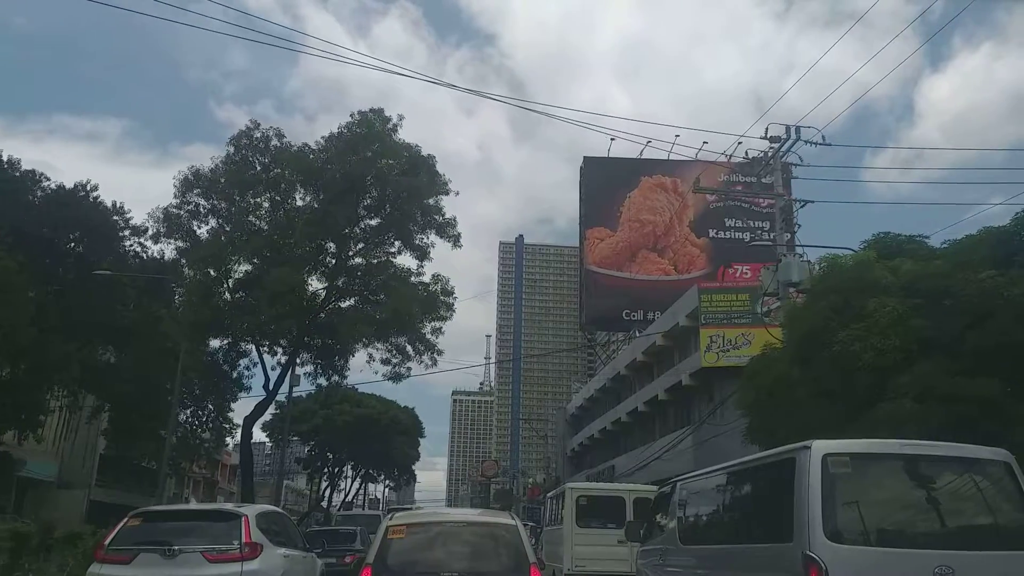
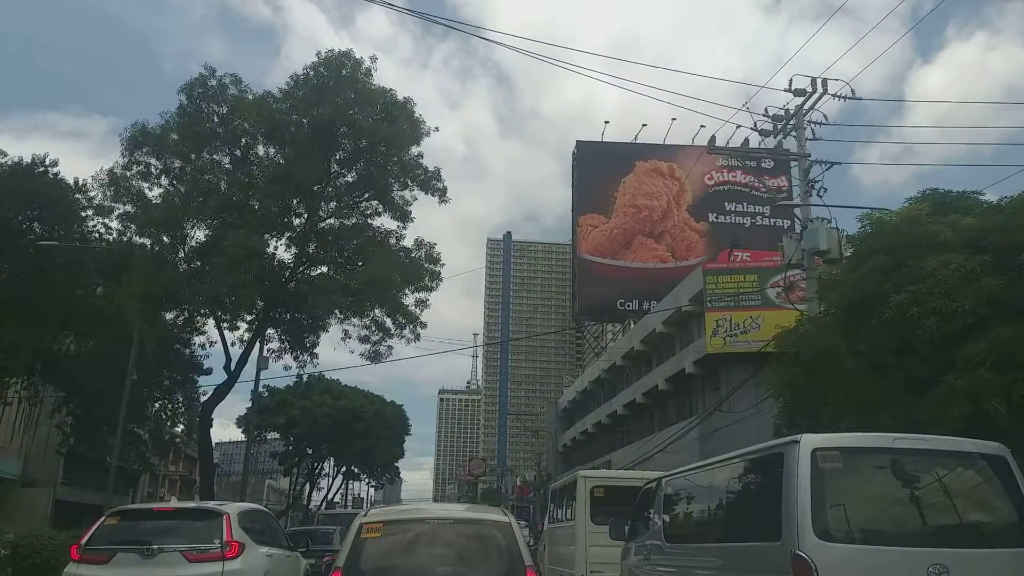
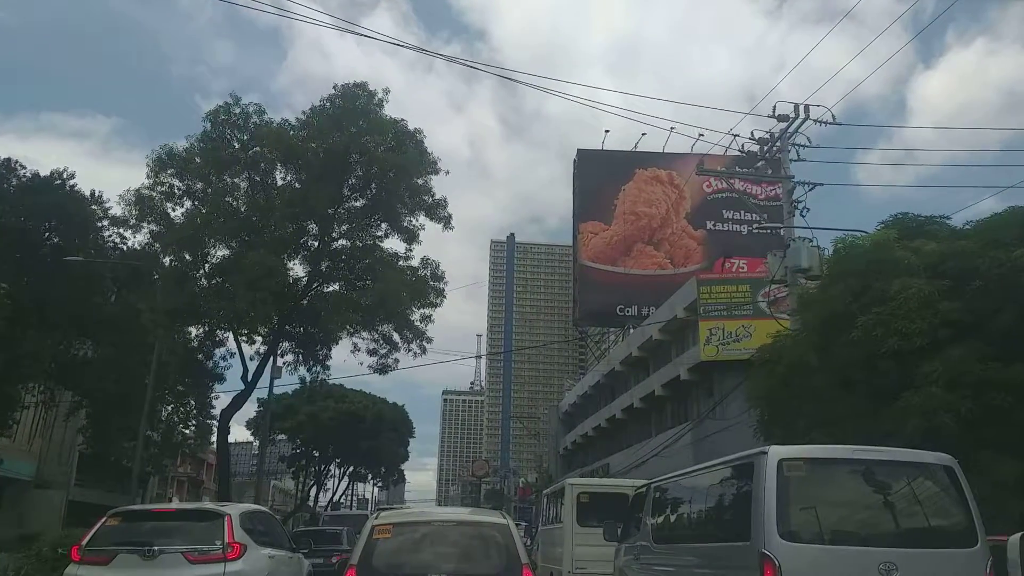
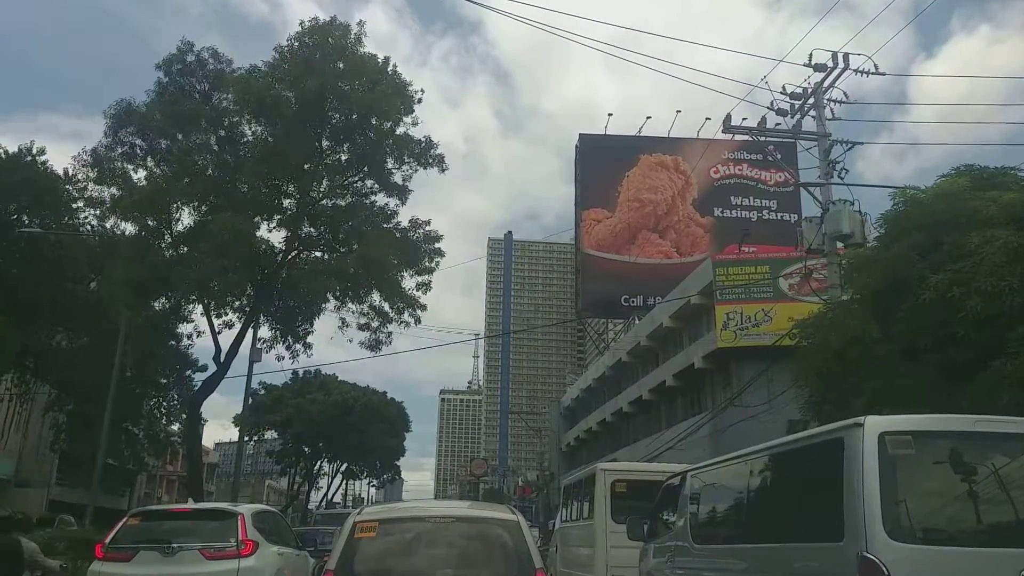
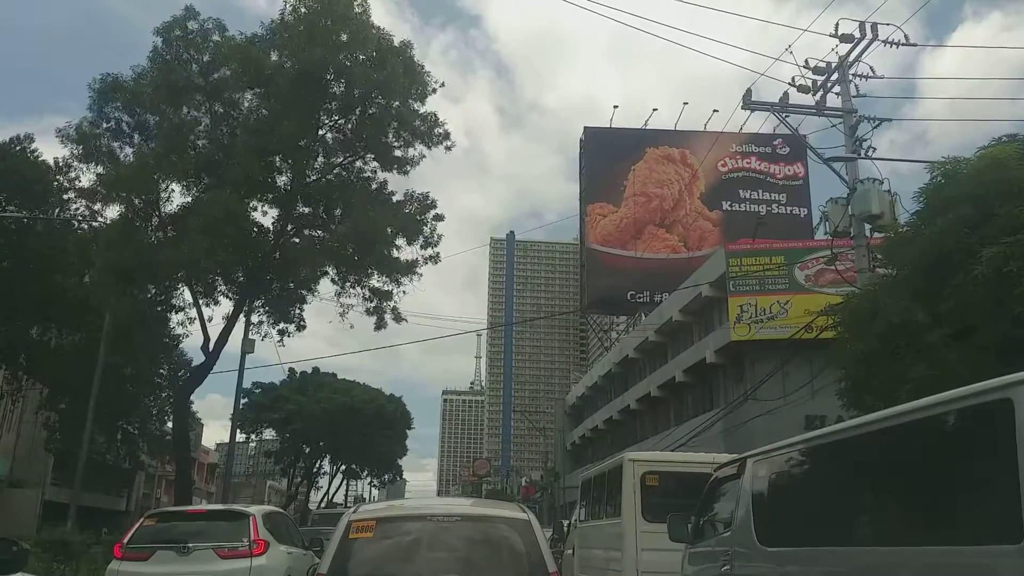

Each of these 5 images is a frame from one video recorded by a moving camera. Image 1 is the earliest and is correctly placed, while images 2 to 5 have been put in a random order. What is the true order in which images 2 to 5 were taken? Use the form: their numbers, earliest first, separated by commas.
3, 2, 4, 5
